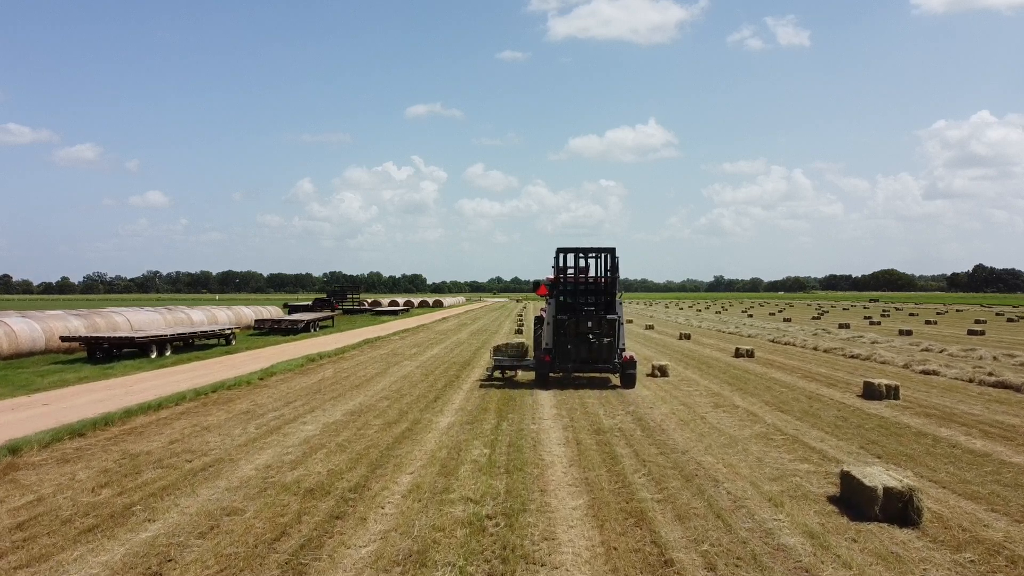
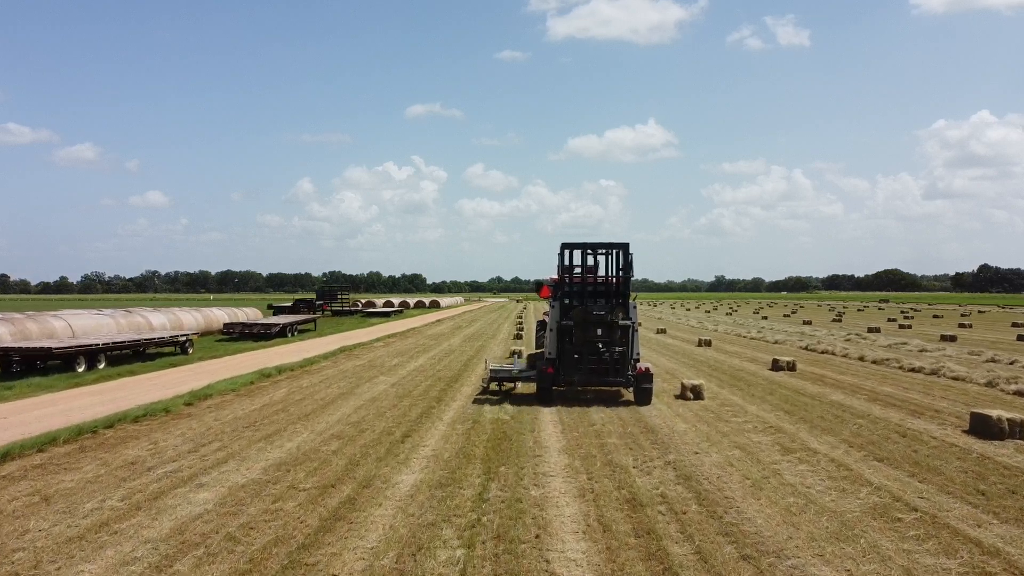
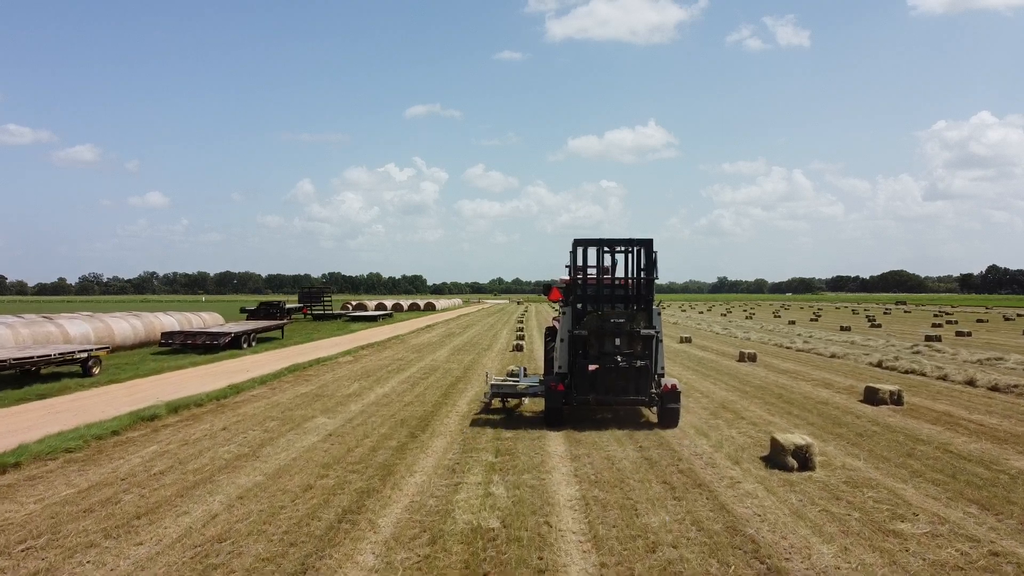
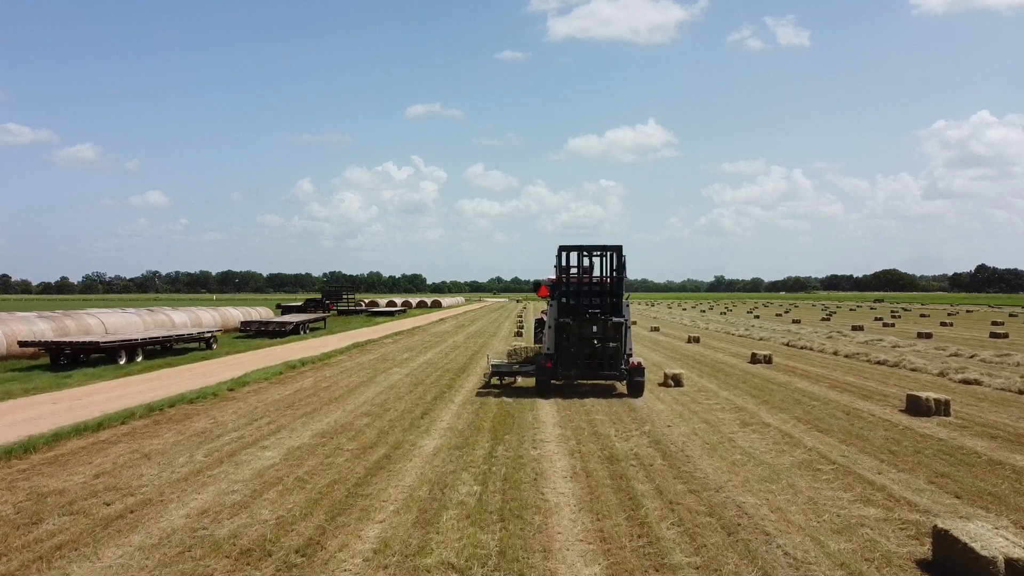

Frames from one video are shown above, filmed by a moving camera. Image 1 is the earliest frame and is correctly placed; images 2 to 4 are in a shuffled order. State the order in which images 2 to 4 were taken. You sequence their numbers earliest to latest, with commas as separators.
4, 2, 3
